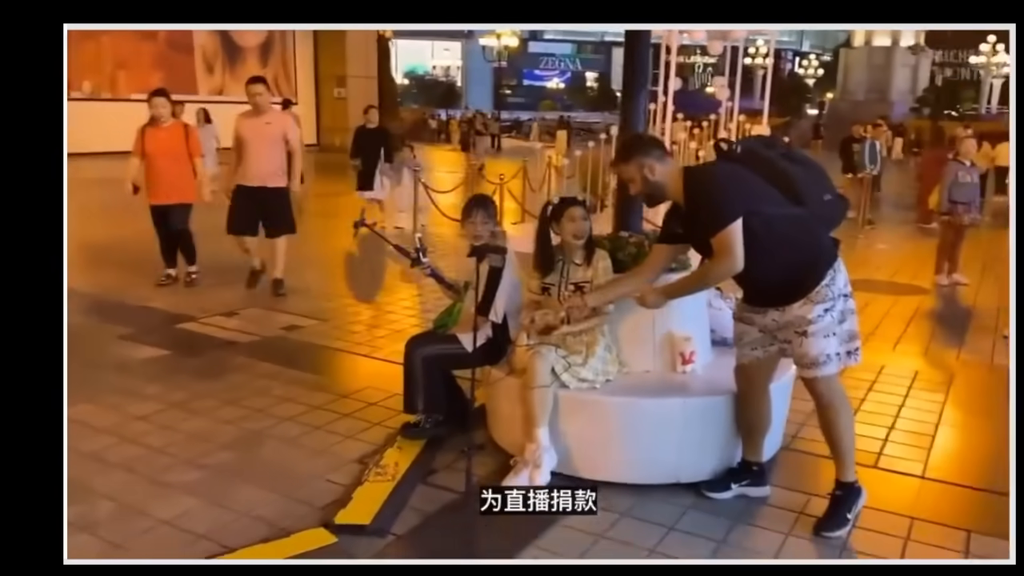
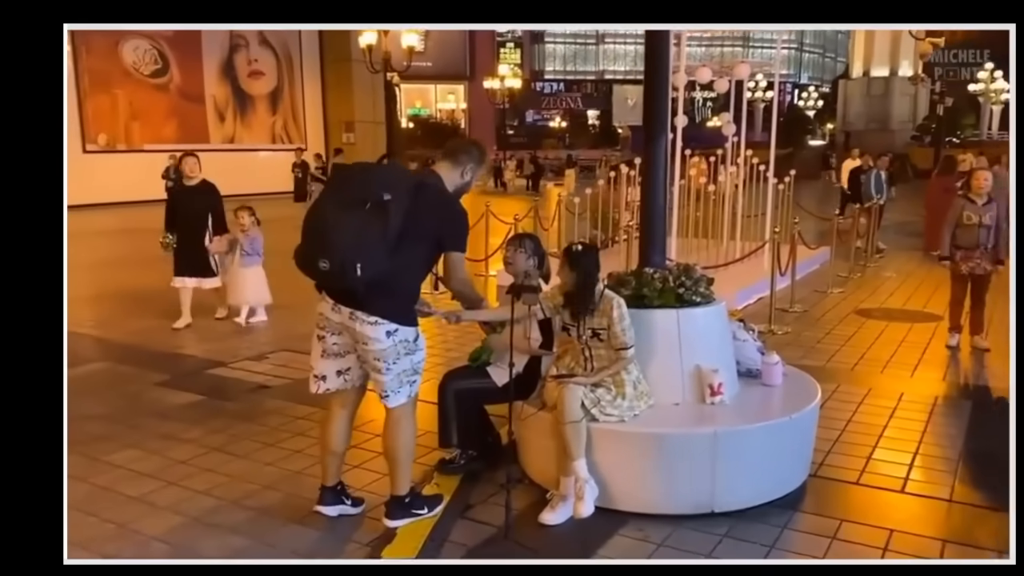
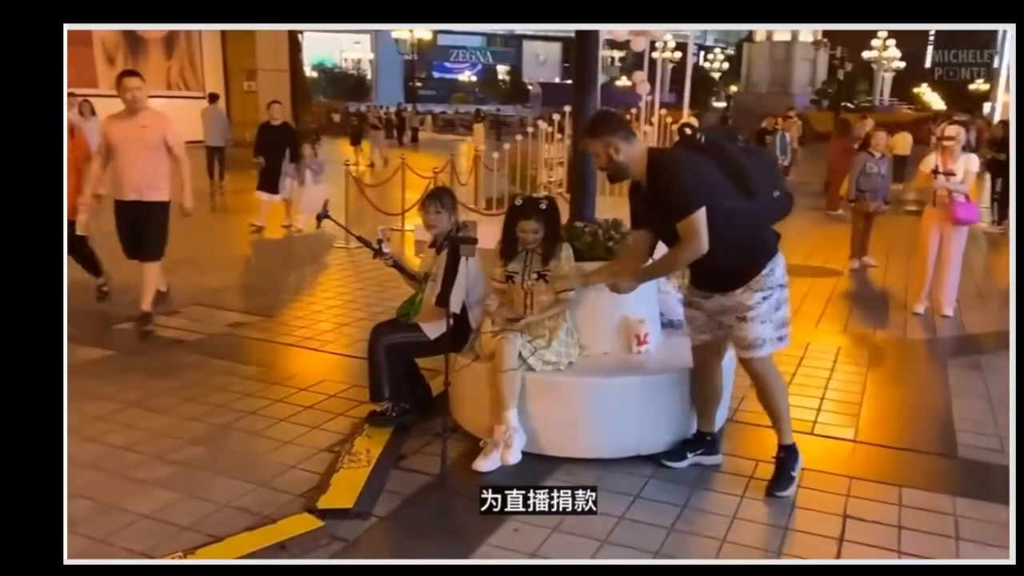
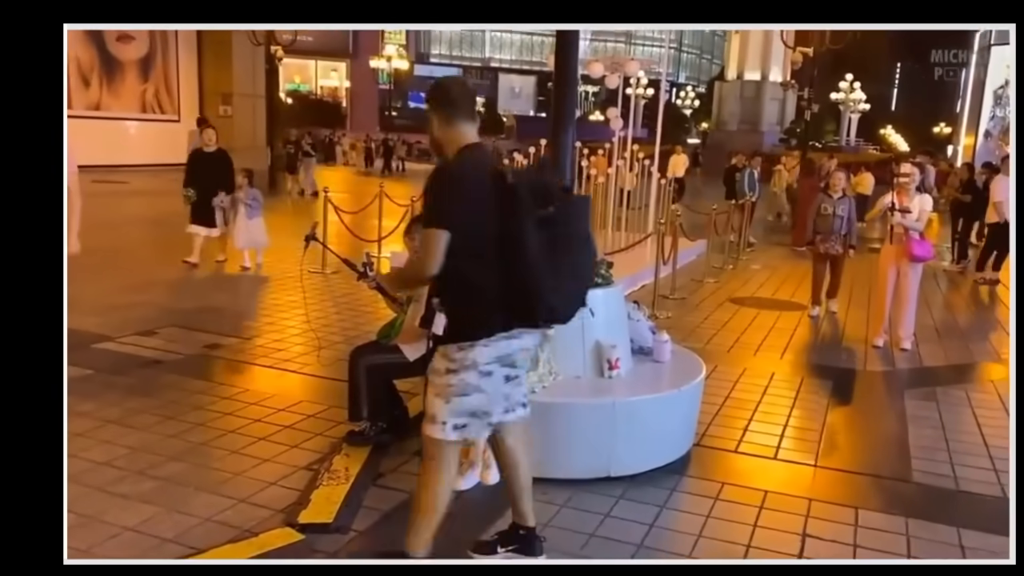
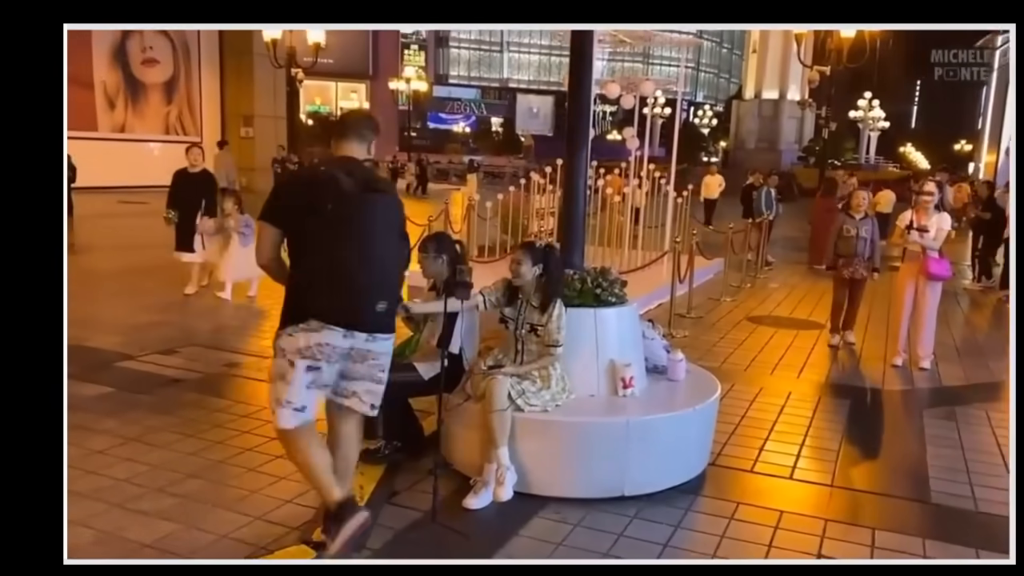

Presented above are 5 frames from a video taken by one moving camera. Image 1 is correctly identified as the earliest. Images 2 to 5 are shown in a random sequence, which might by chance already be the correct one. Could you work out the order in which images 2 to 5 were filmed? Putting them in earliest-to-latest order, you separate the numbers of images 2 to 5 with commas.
3, 4, 5, 2
